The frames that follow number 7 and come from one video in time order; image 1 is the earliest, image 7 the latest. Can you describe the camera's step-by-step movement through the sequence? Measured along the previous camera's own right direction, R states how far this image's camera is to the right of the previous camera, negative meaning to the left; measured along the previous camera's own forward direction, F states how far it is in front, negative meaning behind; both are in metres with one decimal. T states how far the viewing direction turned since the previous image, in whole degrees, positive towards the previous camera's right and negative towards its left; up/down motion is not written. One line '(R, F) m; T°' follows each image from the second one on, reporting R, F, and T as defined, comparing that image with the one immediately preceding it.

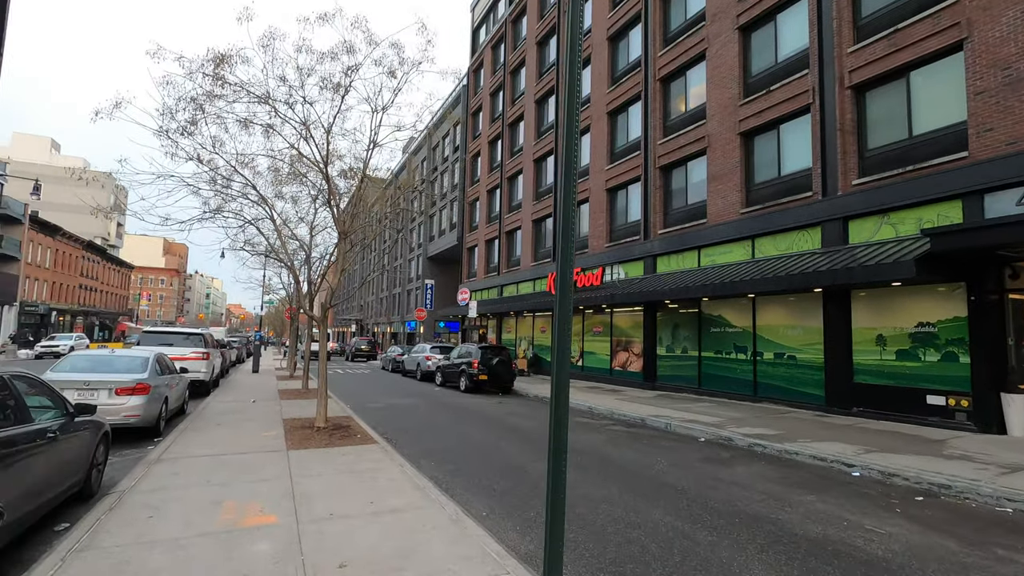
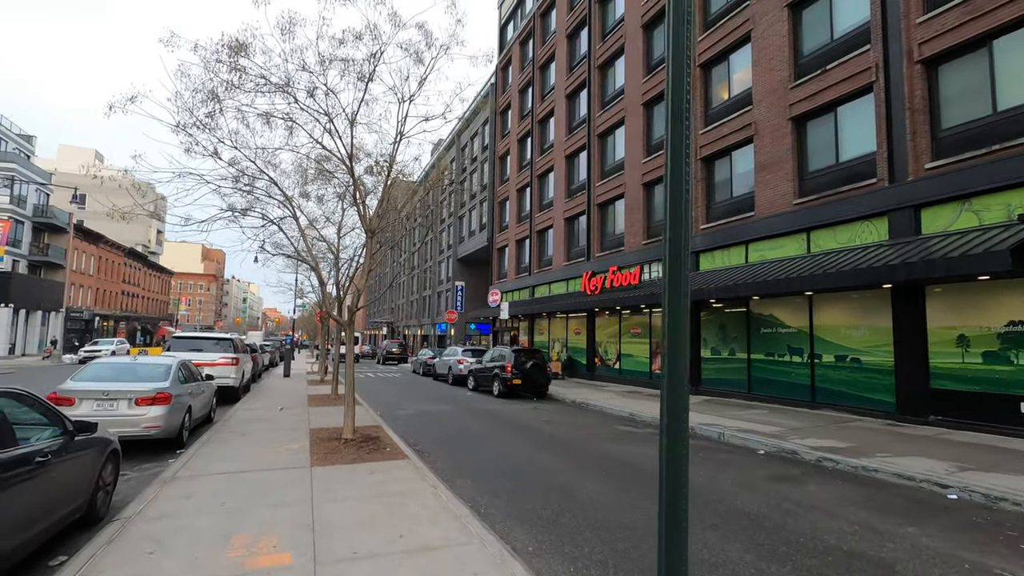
(-0.2, +0.7) m; -3°
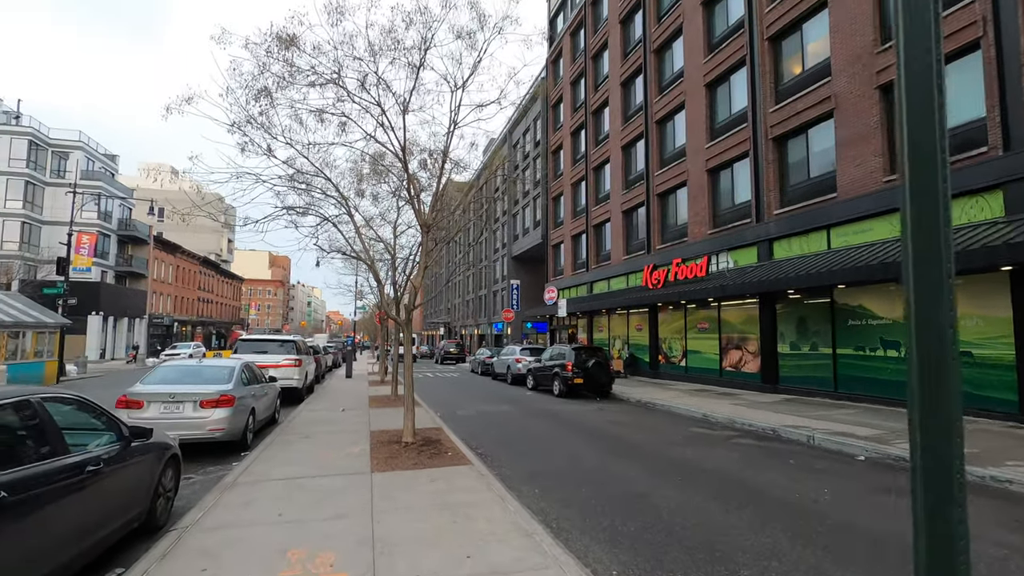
(-0.1, +0.5) m; -6°
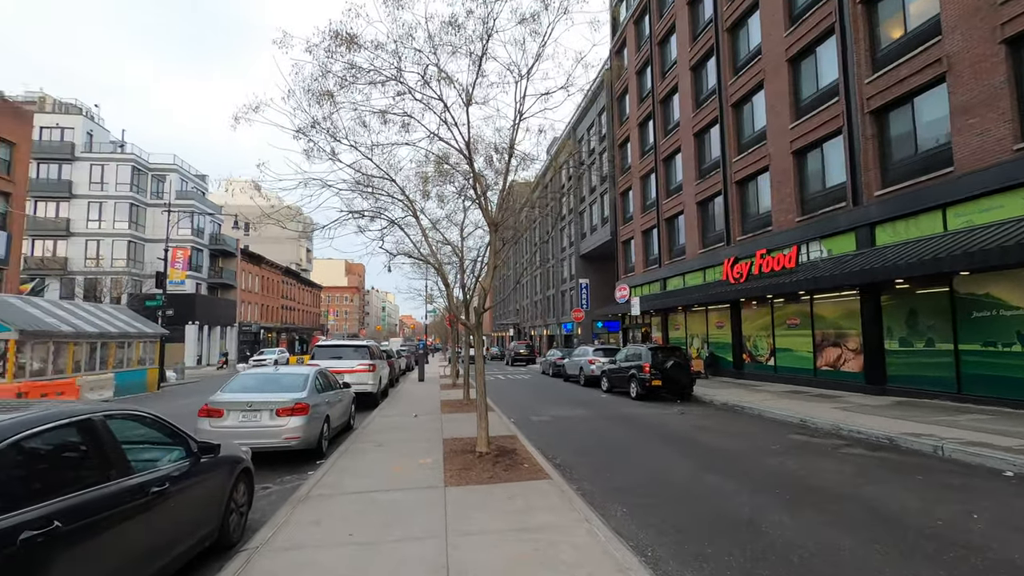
(-0.1, +0.5) m; -7°
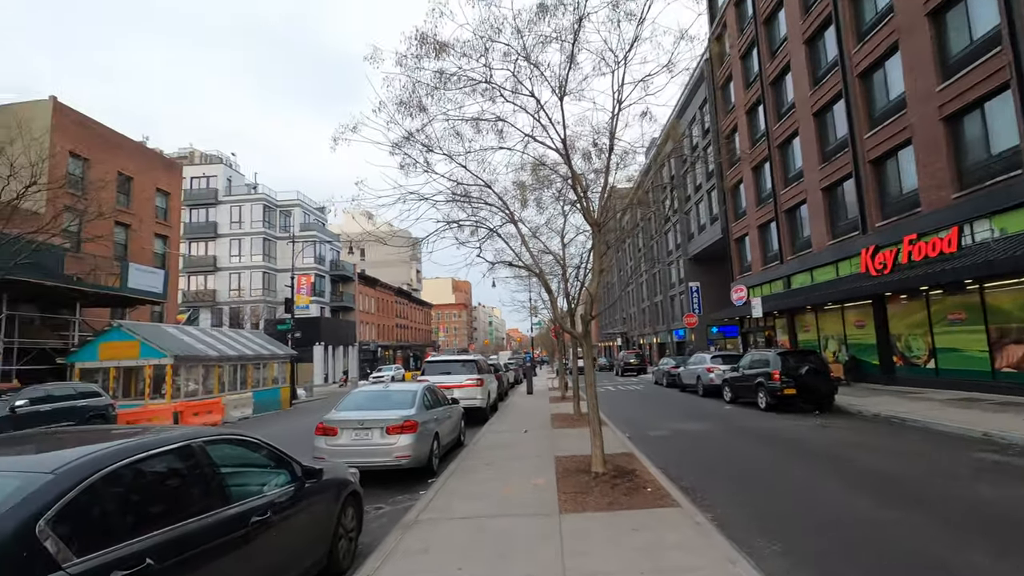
(-0.1, +0.5) m; -11°
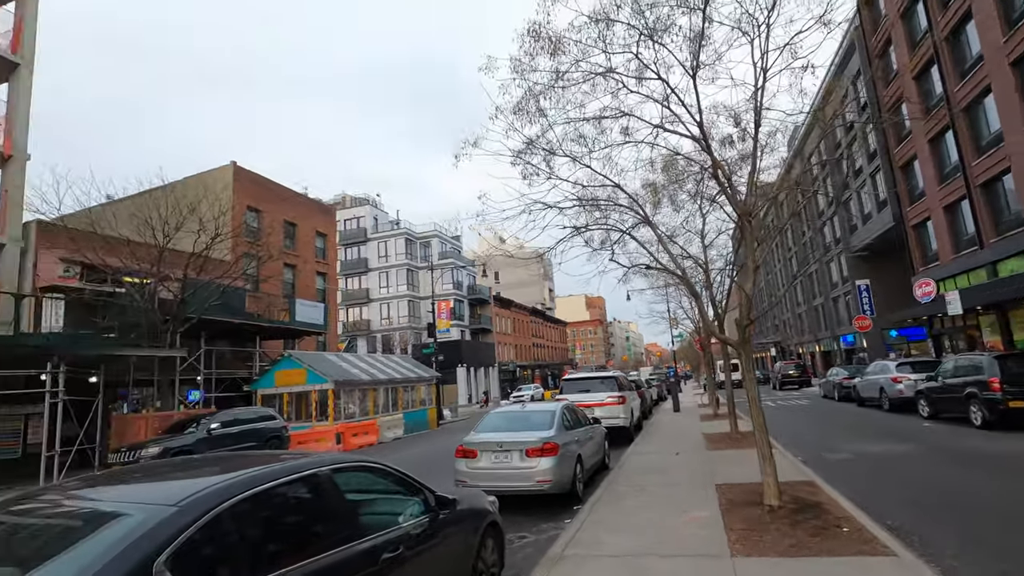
(-0.1, +0.5) m; -14°
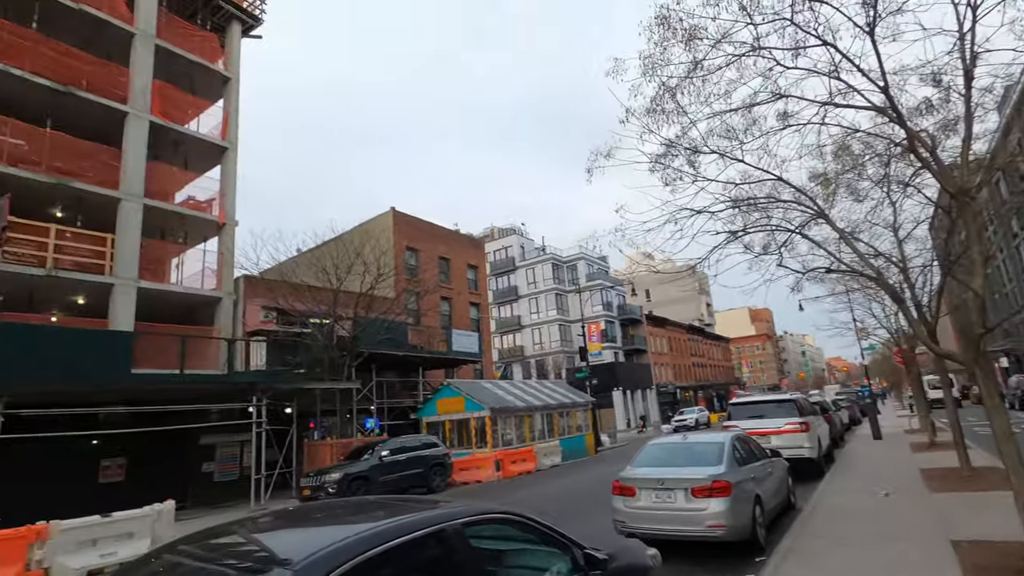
(+0.1, +0.5) m; -16°
